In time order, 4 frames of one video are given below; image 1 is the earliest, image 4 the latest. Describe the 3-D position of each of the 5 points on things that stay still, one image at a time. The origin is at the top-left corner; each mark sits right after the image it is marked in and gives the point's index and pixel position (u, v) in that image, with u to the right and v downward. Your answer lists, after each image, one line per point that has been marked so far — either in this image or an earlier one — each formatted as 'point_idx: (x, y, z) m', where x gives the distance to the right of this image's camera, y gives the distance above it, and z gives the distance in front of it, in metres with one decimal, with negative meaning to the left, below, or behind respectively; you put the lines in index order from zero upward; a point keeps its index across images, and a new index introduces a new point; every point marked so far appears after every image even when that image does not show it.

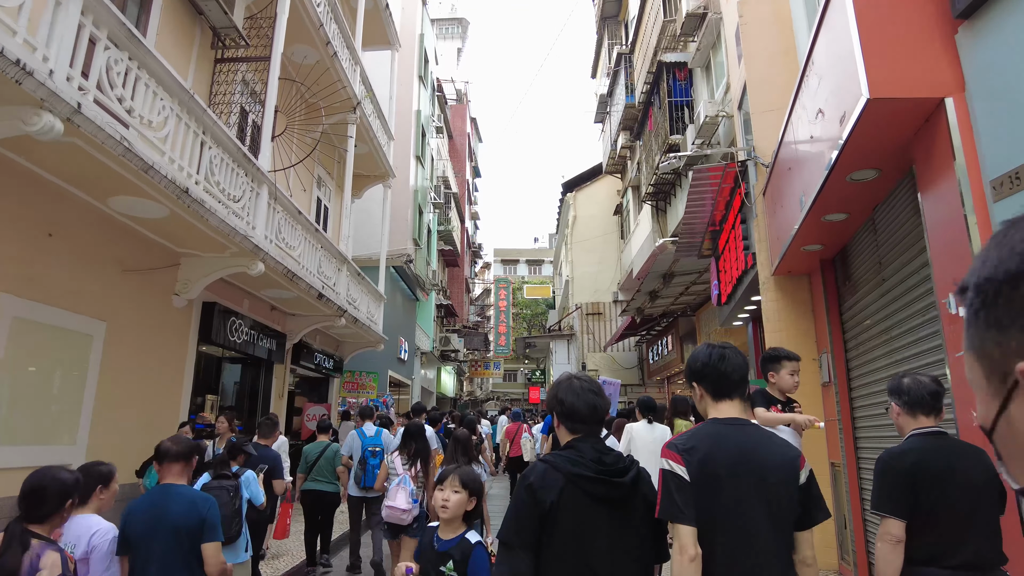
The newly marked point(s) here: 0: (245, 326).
0: (-3.7, -0.5, +8.8) m
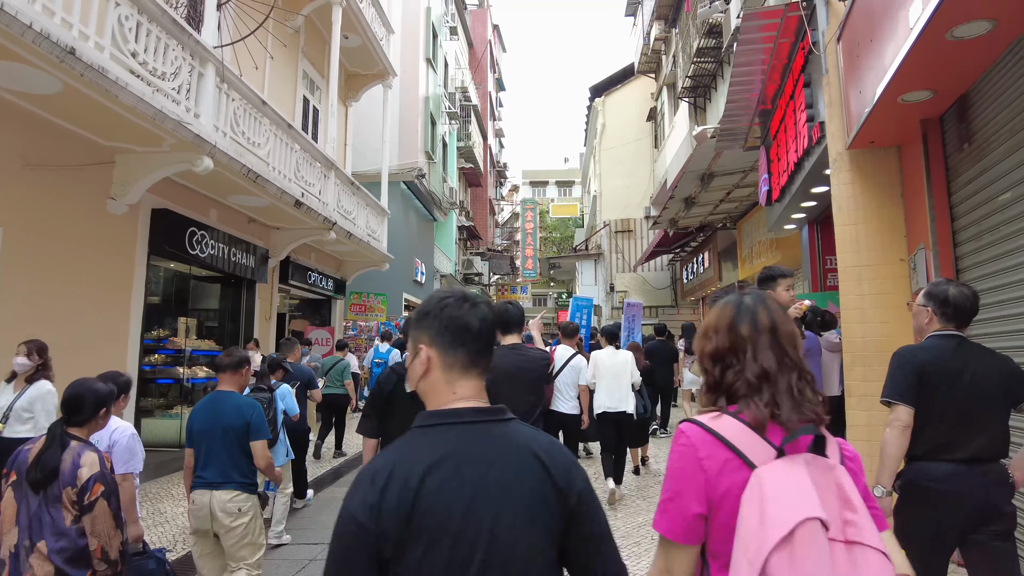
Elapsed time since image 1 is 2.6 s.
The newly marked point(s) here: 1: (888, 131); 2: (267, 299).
0: (-3.6, +0.6, +7.7) m
1: (+2.4, +1.0, +4.1) m
2: (-3.7, -0.2, +9.7) m
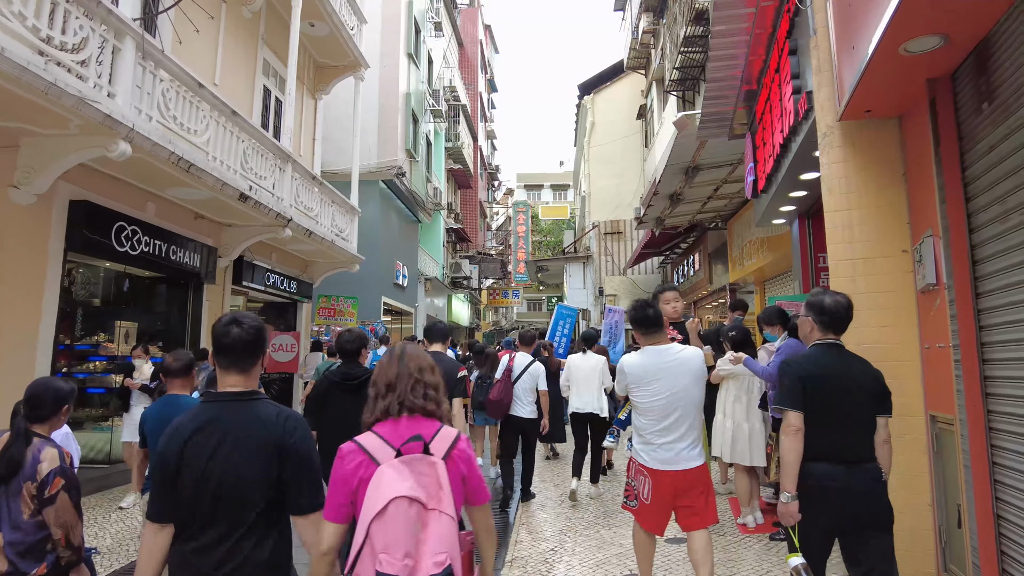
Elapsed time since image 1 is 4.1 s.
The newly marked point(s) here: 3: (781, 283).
0: (-4.0, +0.6, +7.0) m
1: (+2.0, +1.0, +3.4) m
2: (-4.1, -0.2, +9.0) m
3: (+4.0, +0.1, +9.6) m
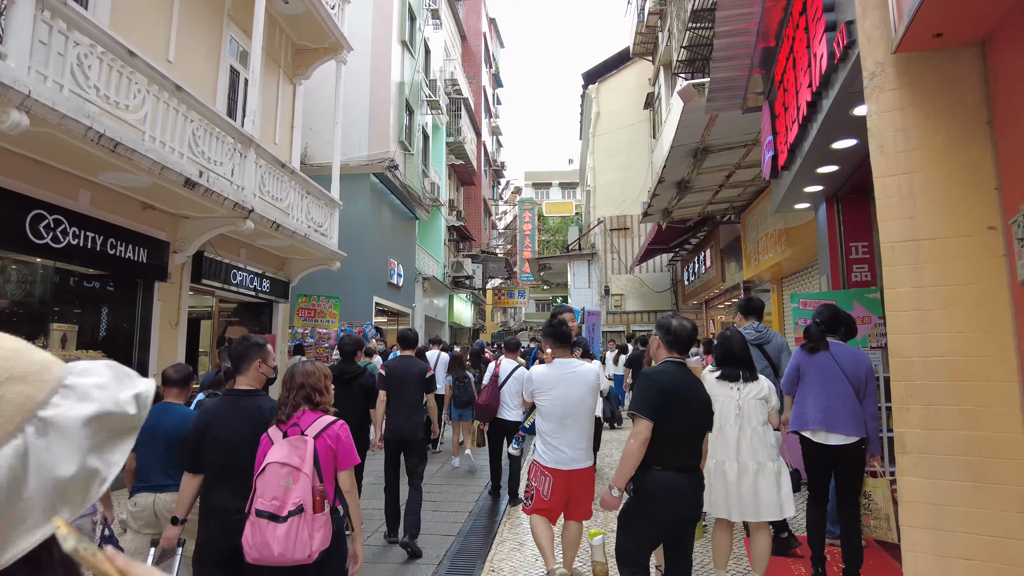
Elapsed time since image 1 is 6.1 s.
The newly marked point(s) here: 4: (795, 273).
0: (-4.2, +0.6, +6.2) m
1: (+1.8, +1.1, +2.5) m
2: (-4.3, -0.2, +8.2) m
3: (+3.9, +0.1, +8.6) m
4: (+4.0, +0.2, +9.0) m
